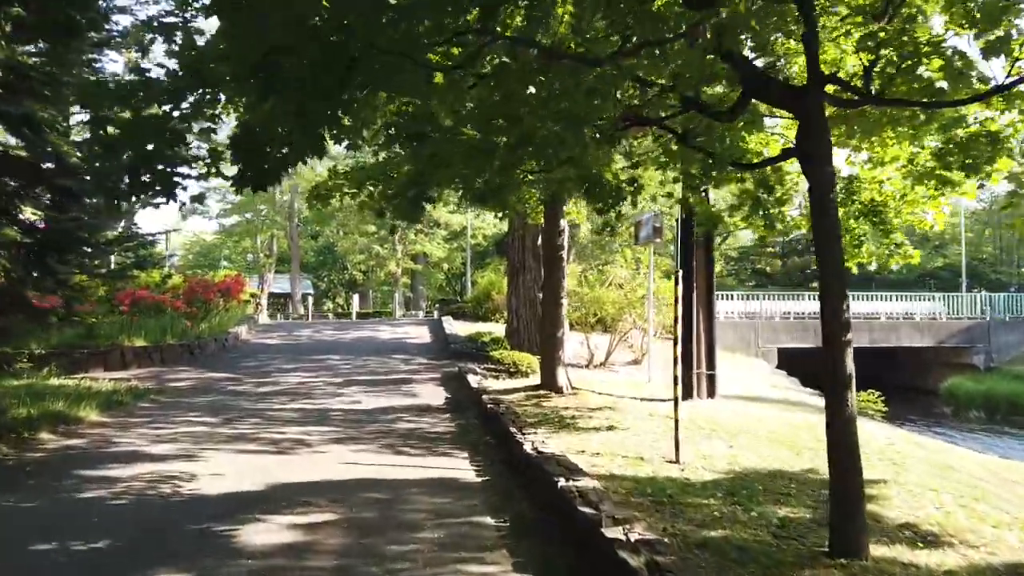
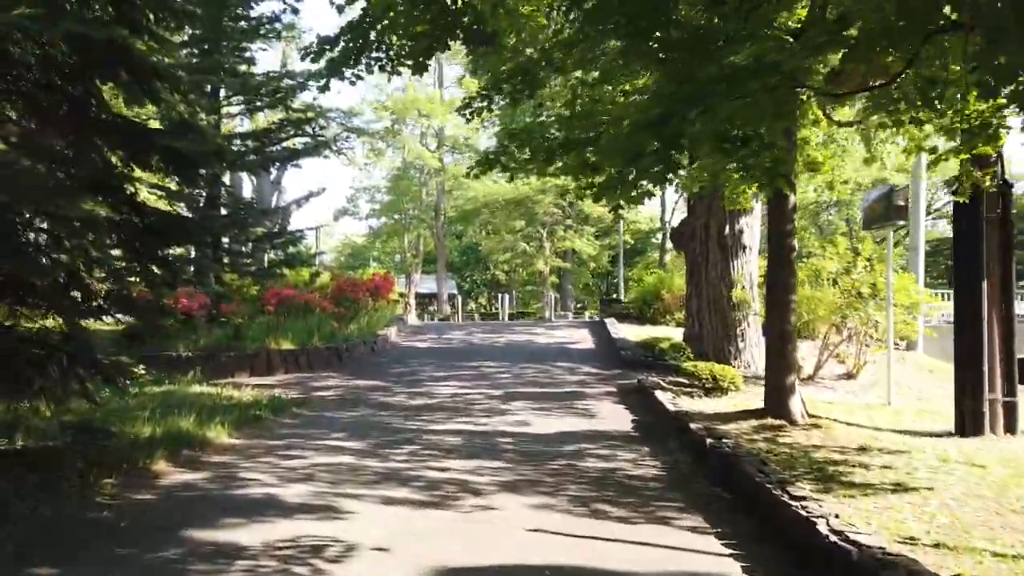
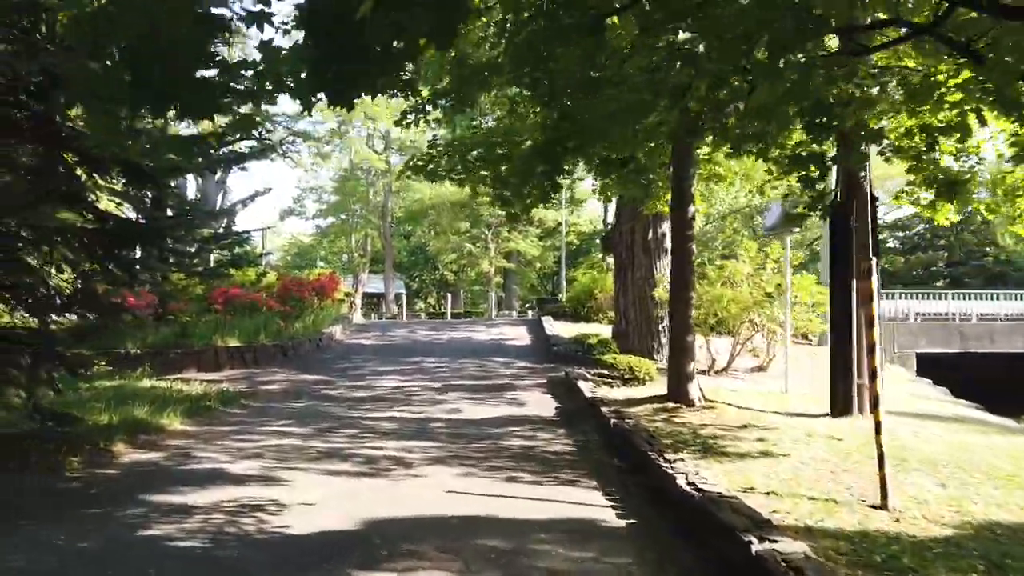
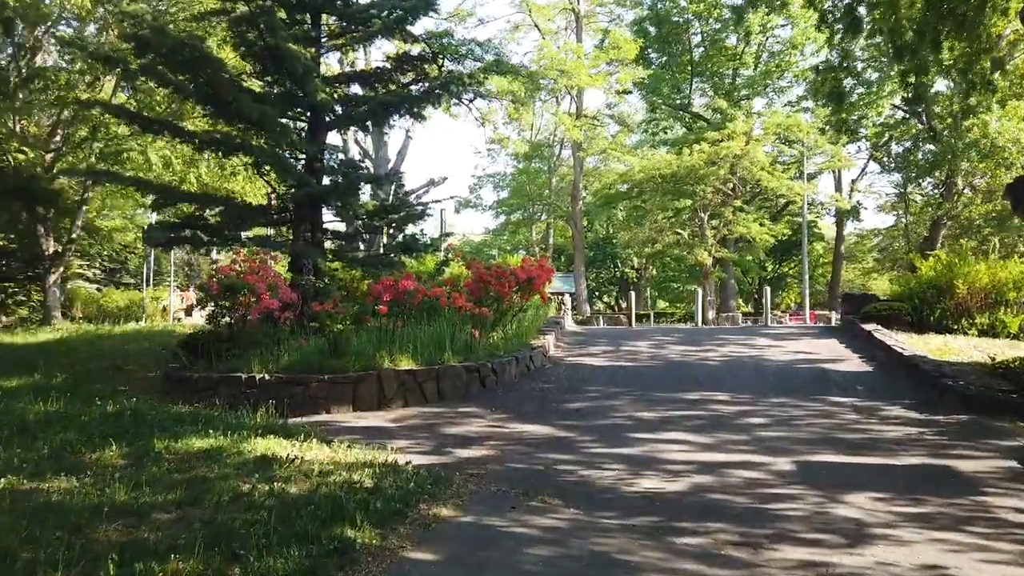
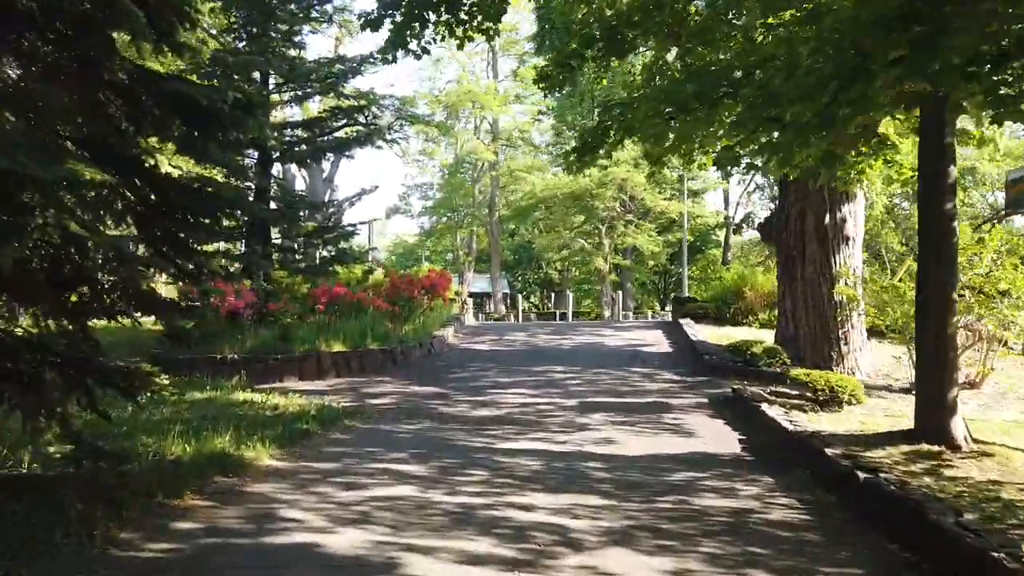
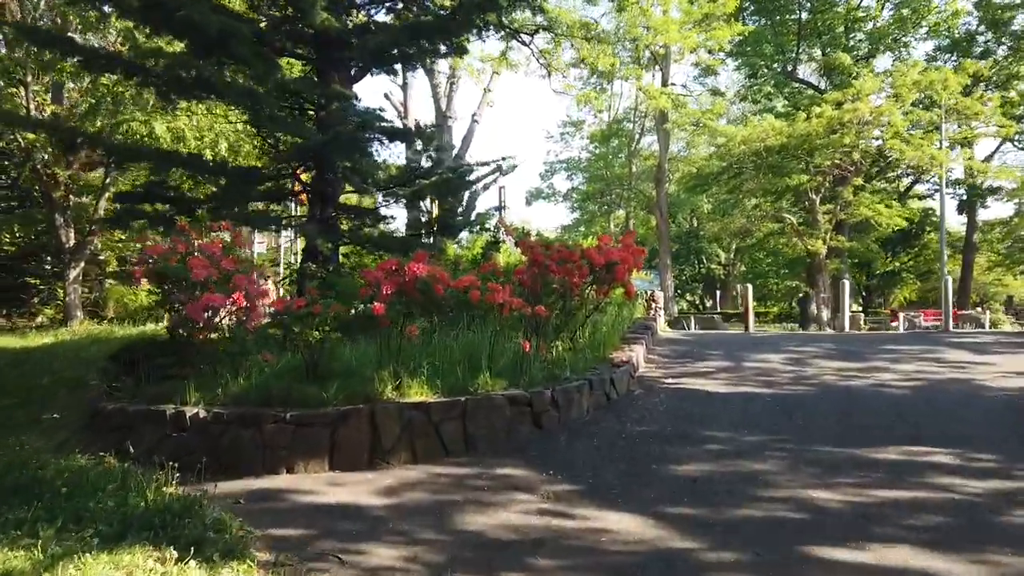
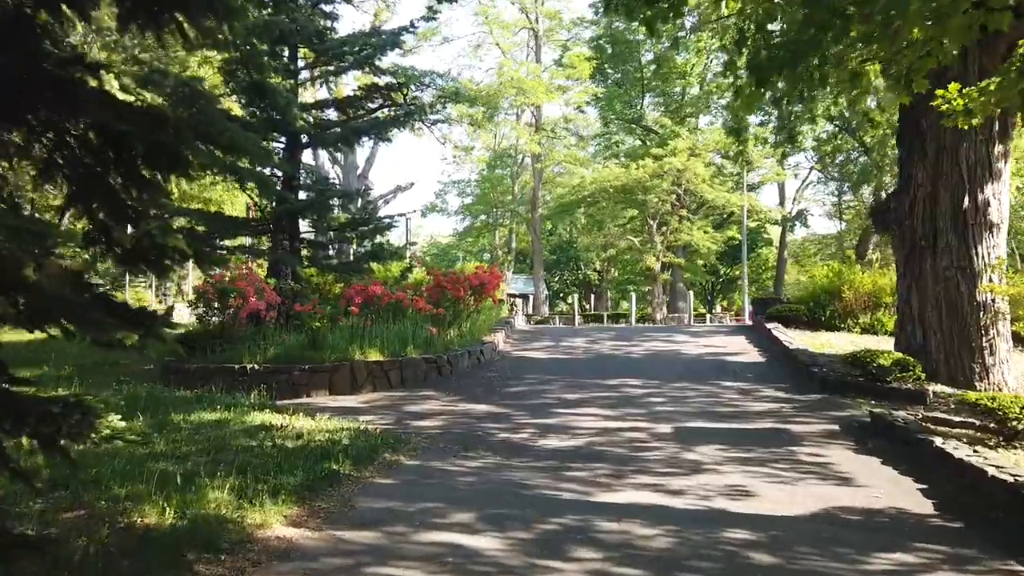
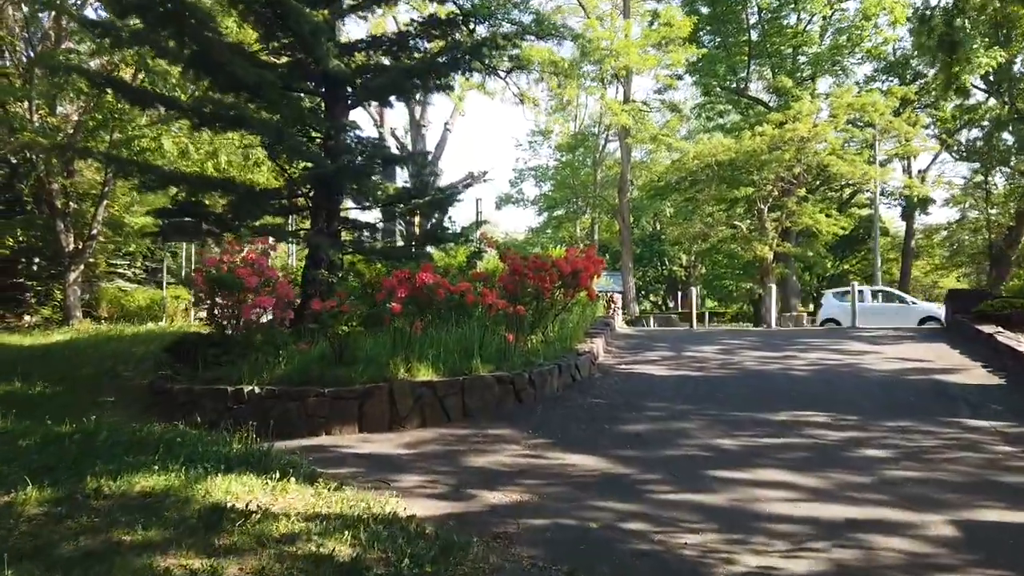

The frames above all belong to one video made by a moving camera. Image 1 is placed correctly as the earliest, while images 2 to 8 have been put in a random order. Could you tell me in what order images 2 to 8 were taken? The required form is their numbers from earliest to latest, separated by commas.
3, 2, 5, 7, 4, 8, 6
